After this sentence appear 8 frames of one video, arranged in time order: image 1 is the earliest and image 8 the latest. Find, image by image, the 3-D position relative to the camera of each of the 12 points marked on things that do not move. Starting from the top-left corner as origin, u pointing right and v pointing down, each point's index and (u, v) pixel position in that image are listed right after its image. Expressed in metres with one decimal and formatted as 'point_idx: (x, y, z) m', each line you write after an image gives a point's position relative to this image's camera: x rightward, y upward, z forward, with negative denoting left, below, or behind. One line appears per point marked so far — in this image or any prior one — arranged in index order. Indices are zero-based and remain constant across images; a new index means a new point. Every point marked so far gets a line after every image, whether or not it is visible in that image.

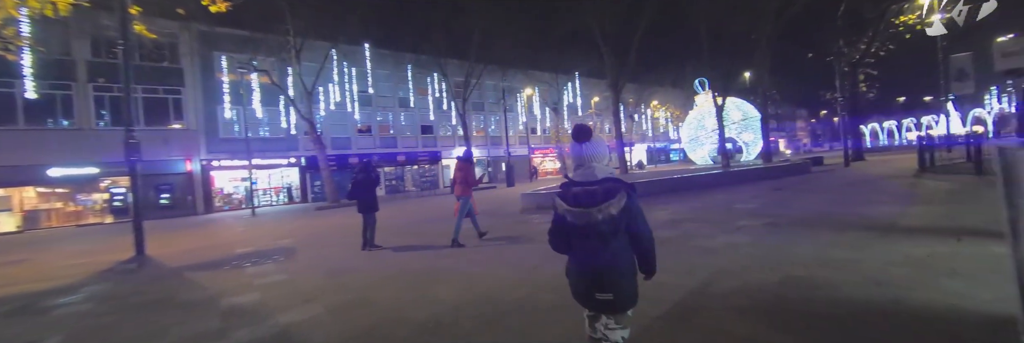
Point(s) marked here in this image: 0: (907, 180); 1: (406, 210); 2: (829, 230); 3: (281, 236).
0: (+11.5, -0.3, +10.5) m
1: (-6.1, -2.2, +19.5) m
2: (+5.0, -0.9, +5.6) m
3: (-9.4, -2.6, +14.3) m
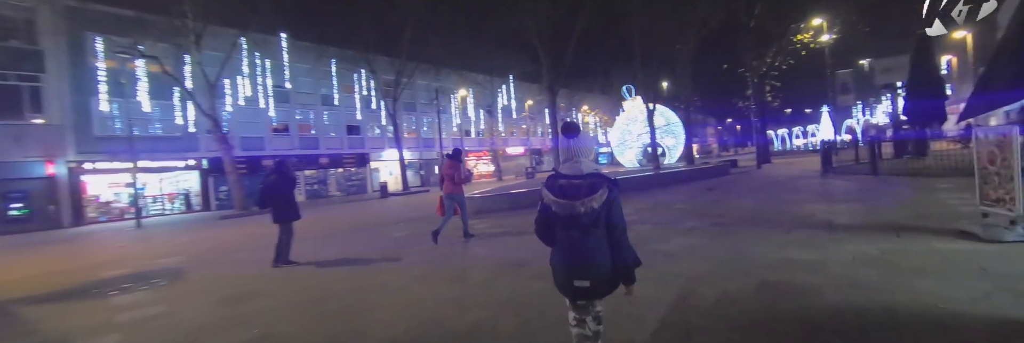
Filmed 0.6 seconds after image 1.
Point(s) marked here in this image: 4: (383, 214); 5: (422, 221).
0: (+9.7, -0.3, +11.6) m
1: (-9.1, -2.3, +17.4) m
2: (+4.2, -0.9, +5.7) m
3: (-11.5, -2.7, +11.7) m
4: (-6.4, -2.2, +17.5) m
5: (-3.1, -1.7, +12.1) m
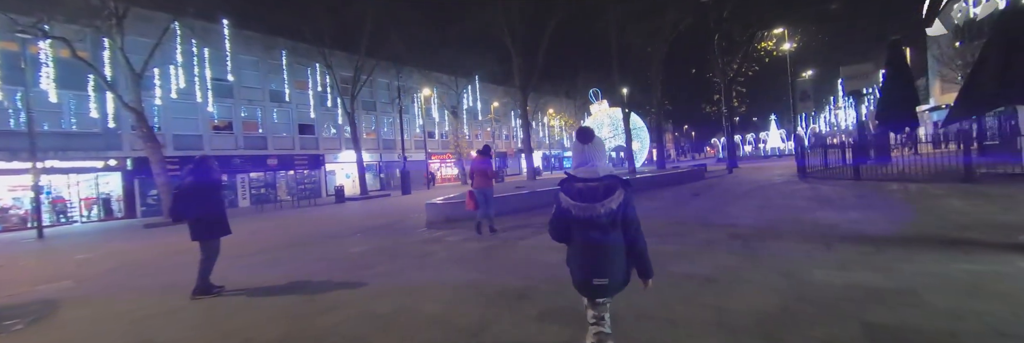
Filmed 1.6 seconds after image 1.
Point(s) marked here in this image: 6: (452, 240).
0: (+9.0, -0.4, +11.3) m
1: (-10.3, -2.4, +15.2) m
2: (+4.1, -1.0, +4.9) m
3: (-12.2, -2.7, +9.3) m
4: (-7.7, -2.3, +15.6) m
5: (-3.8, -1.8, +10.5) m
6: (-1.3, -1.5, +7.7) m
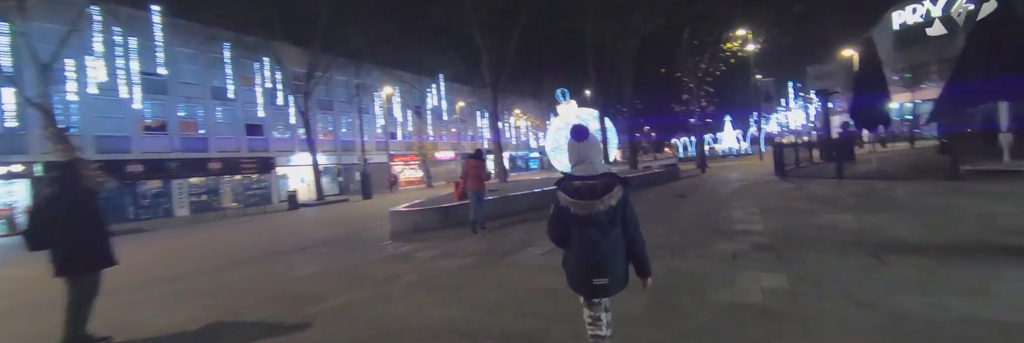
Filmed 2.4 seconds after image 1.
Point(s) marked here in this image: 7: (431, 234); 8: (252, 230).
0: (+8.3, -0.4, +11.1) m
1: (-11.3, -2.6, +13.1) m
2: (+4.0, -1.0, +4.2) m
3: (-12.6, -2.9, +7.0) m
4: (-8.7, -2.4, +13.7) m
5: (-4.4, -1.9, +9.0) m
6: (-1.6, -1.5, +6.5) m
7: (-2.1, -1.6, +9.2) m
8: (-13.3, -3.0, +18.5) m
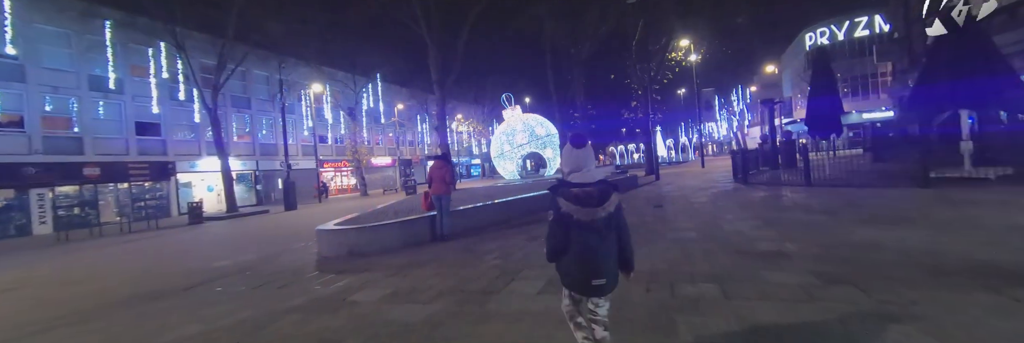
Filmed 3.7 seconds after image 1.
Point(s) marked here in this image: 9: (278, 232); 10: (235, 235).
0: (+7.1, -0.6, +10.7) m
1: (-12.5, -2.8, +9.5) m
2: (+4.0, -1.1, +3.2) m
3: (-12.8, -3.0, +3.3) m
4: (-10.0, -2.7, +10.6) m
5: (-5.0, -2.0, +6.7) m
6: (-1.9, -1.6, +4.6) m
7: (-2.8, -1.8, +7.2) m
8: (-15.4, -3.3, +14.6) m
9: (-10.7, -2.7, +16.8) m
10: (-13.3, -3.0, +17.3) m
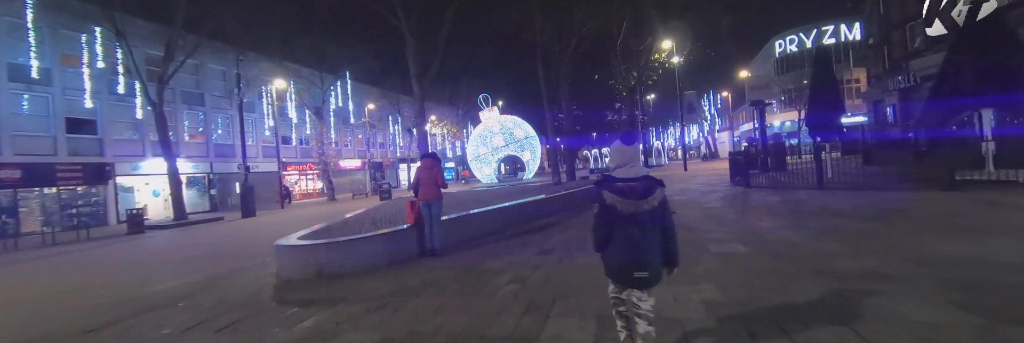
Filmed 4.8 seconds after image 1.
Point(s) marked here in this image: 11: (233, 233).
0: (+7.0, -0.7, +10.1) m
1: (-12.5, -2.8, +7.3) m
2: (+4.4, -1.0, +2.4) m
3: (-12.3, -3.0, +1.2) m
4: (-10.1, -2.7, +8.6) m
5: (-4.8, -2.0, +5.1) m
6: (-1.5, -1.6, +3.2) m
7: (-2.6, -1.8, +5.8) m
8: (-15.7, -3.3, +12.2) m
9: (-11.2, -2.9, +14.8) m
10: (-13.8, -3.1, +15.0) m
11: (-15.1, -3.3, +19.8) m
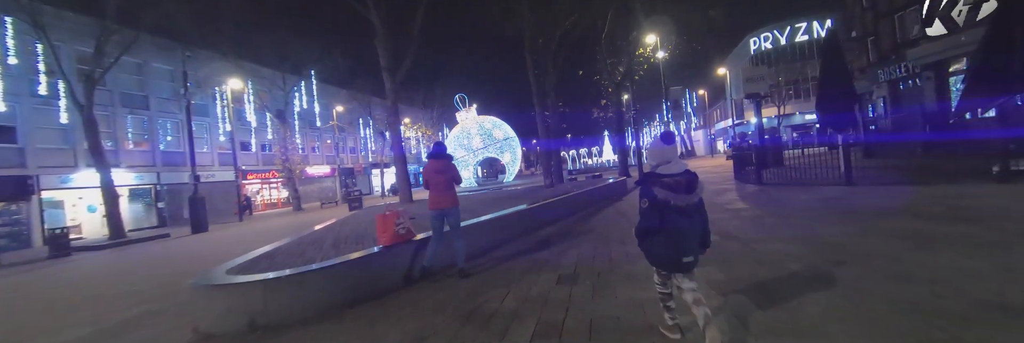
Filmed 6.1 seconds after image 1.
0: (+6.8, -0.5, +9.0) m
1: (-12.4, -3.2, +5.0) m
2: (+4.8, -0.9, +1.2) m
3: (-11.8, -3.2, -1.2) m
4: (-10.1, -3.0, +6.4) m
5: (-4.6, -2.1, +3.2) m
6: (-1.2, -1.7, +1.6) m
7: (-2.4, -1.9, +4.1) m
8: (-15.9, -3.8, +9.6) m
9: (-11.6, -3.2, +12.5) m
10: (-14.2, -3.6, +12.6) m
11: (-15.7, -3.8, +17.2) m
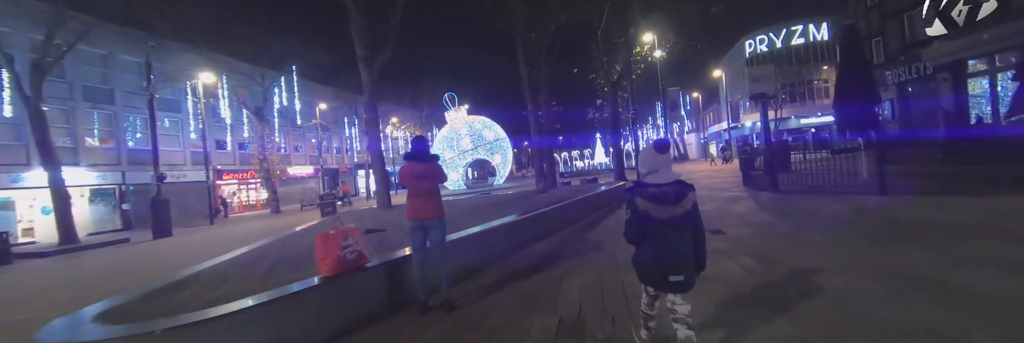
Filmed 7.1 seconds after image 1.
0: (+6.6, -0.7, +7.9) m
1: (-12.6, -3.1, +3.3) m
2: (+4.7, -1.0, 0.0) m
3: (-11.8, -3.2, -2.8) m
4: (-10.3, -3.0, +4.8) m
5: (-4.7, -2.2, +1.8) m
6: (-1.3, -1.7, +0.3) m
7: (-2.6, -1.9, +2.7) m
8: (-16.2, -3.7, +7.9) m
9: (-12.0, -3.2, +10.9) m
10: (-14.6, -3.6, +10.9) m
11: (-16.2, -3.8, +15.5) m
